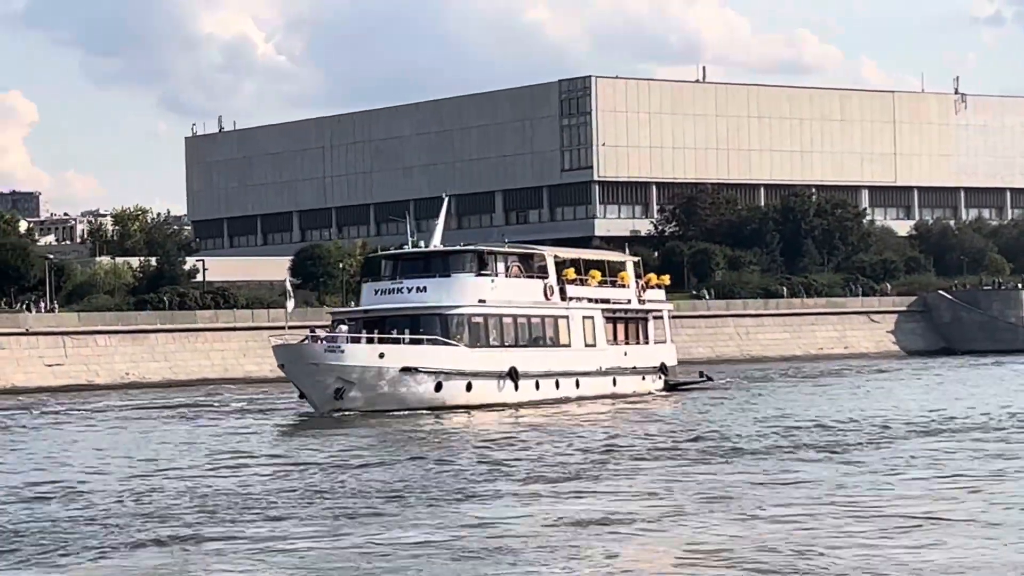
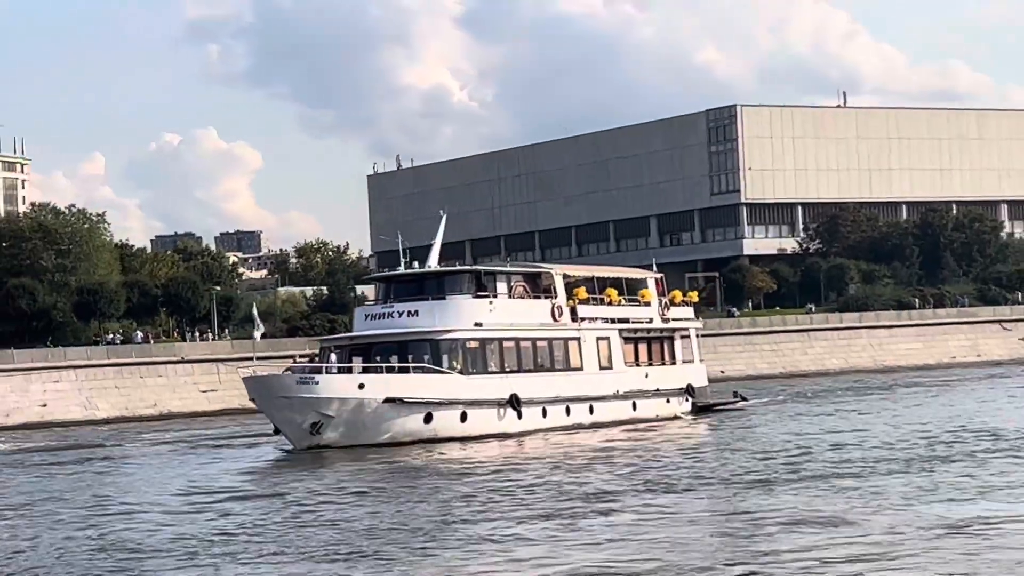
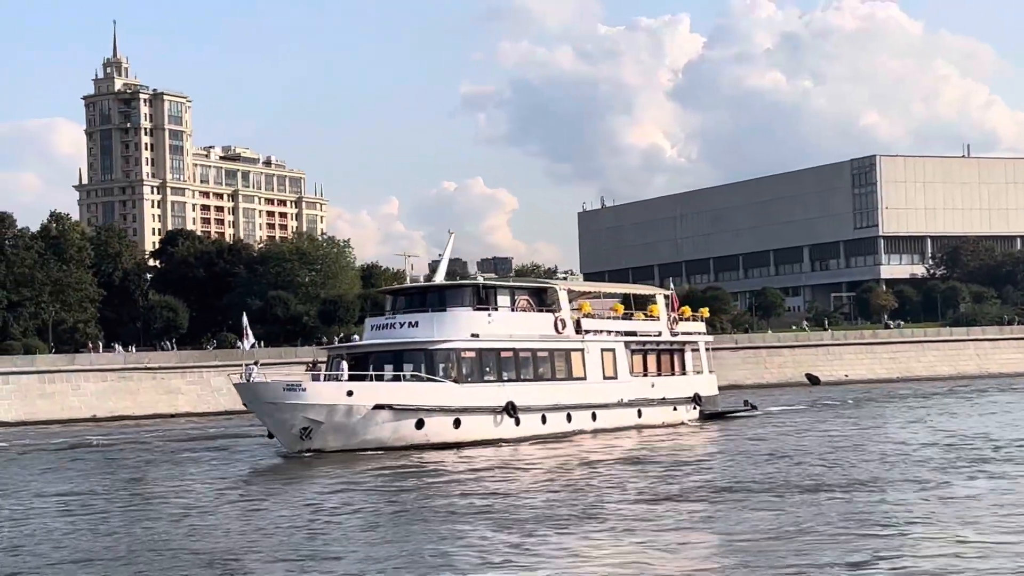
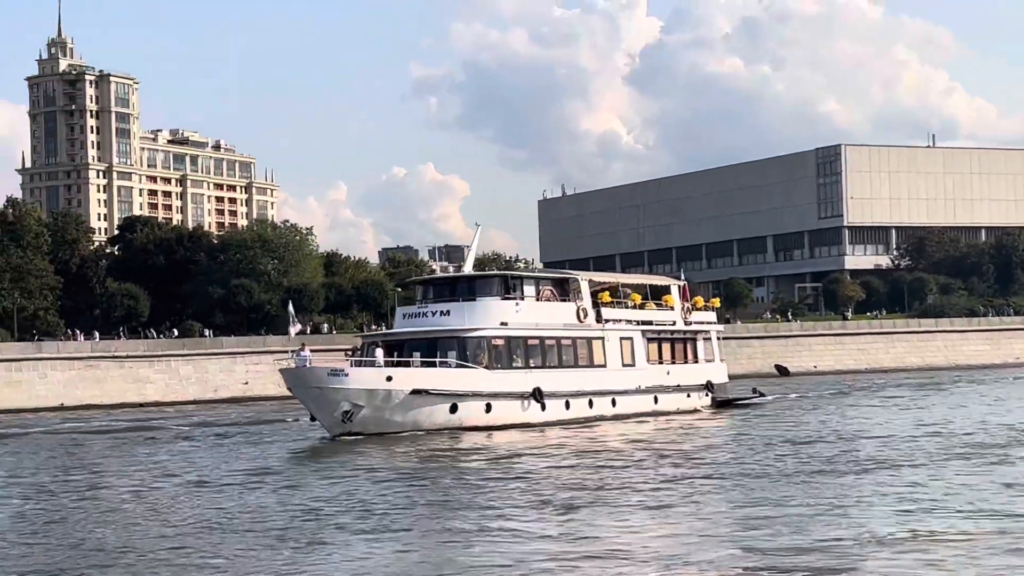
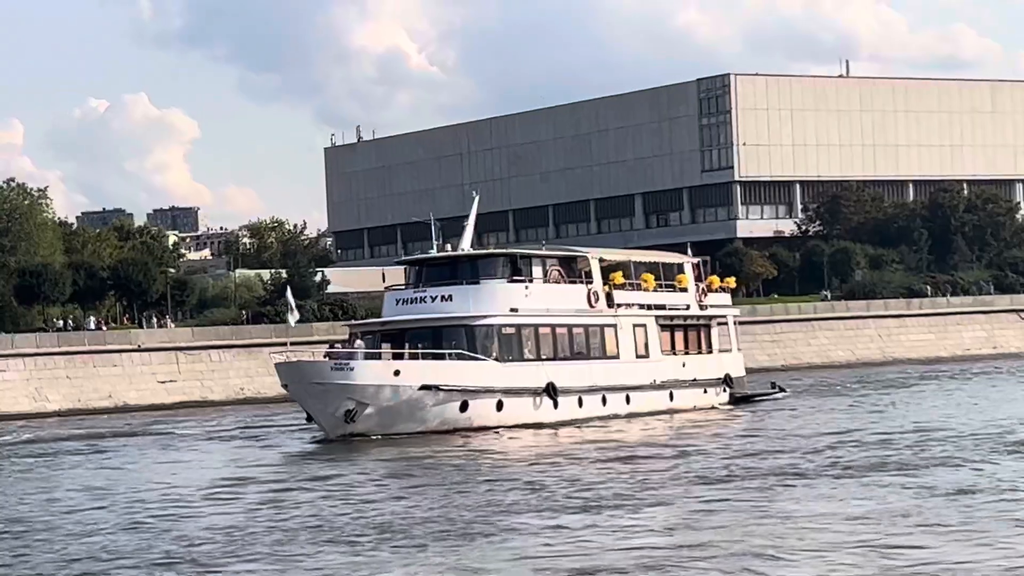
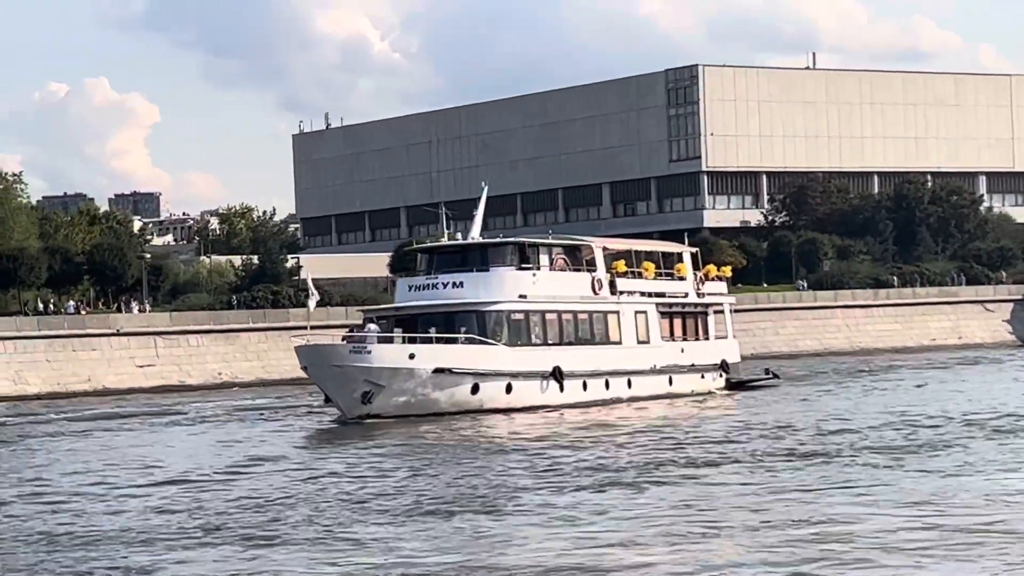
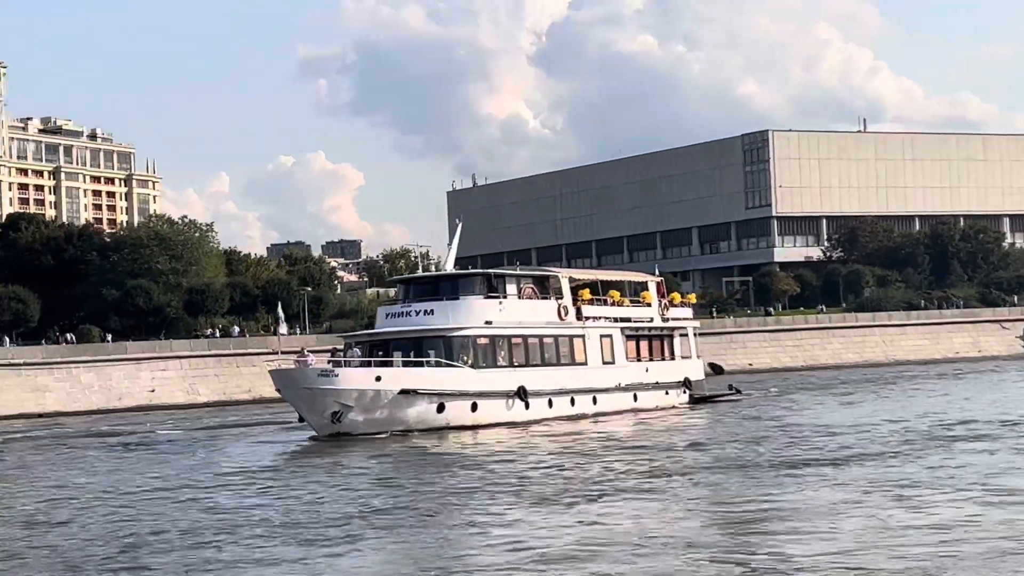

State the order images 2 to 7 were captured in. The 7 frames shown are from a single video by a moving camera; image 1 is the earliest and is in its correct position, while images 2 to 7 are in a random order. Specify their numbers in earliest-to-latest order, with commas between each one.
6, 5, 2, 7, 4, 3
